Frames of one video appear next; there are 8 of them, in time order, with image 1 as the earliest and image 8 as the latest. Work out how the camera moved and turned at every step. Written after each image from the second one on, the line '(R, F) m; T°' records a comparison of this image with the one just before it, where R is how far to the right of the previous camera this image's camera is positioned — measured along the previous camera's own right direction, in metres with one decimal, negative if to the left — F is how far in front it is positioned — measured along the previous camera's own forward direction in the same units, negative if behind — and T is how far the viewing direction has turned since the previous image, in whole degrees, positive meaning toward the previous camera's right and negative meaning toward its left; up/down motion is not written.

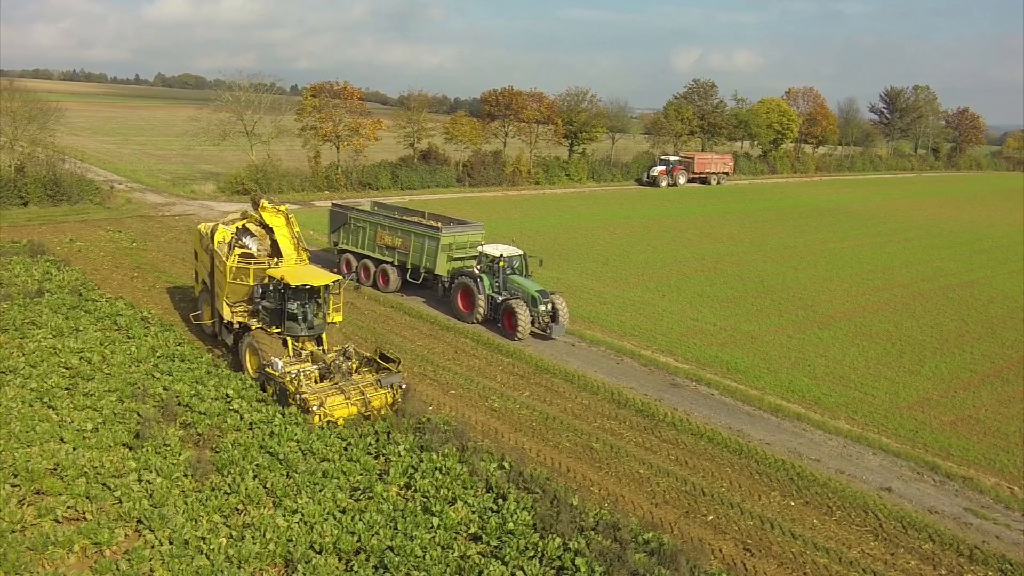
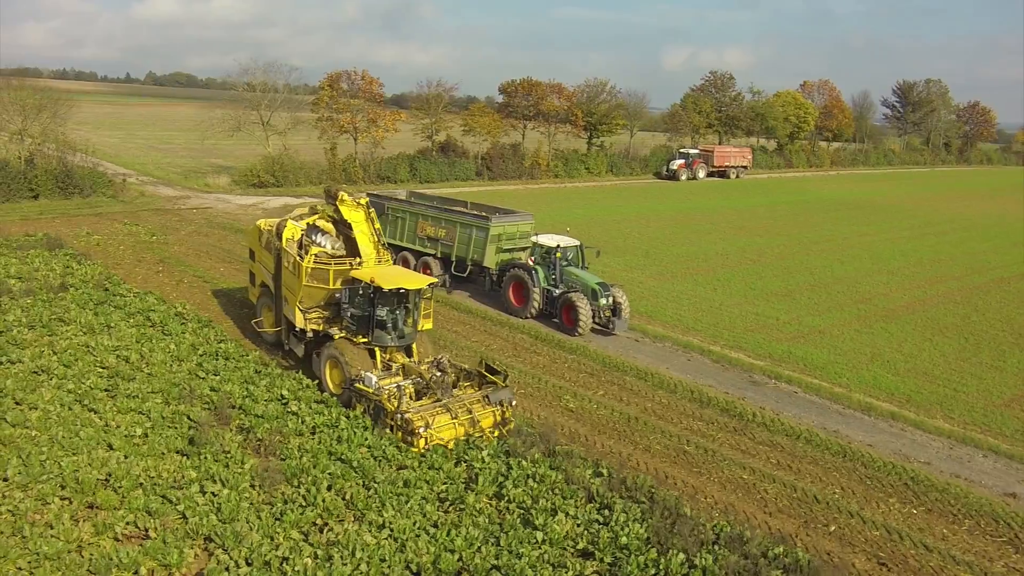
(-1.2, +1.1) m; +1°
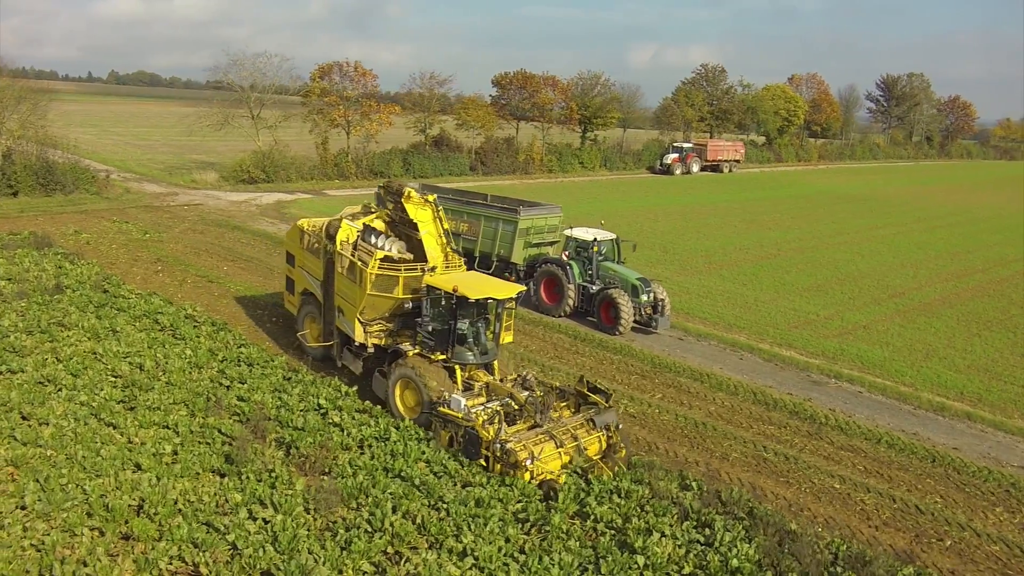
(-1.1, +1.1) m; +2°
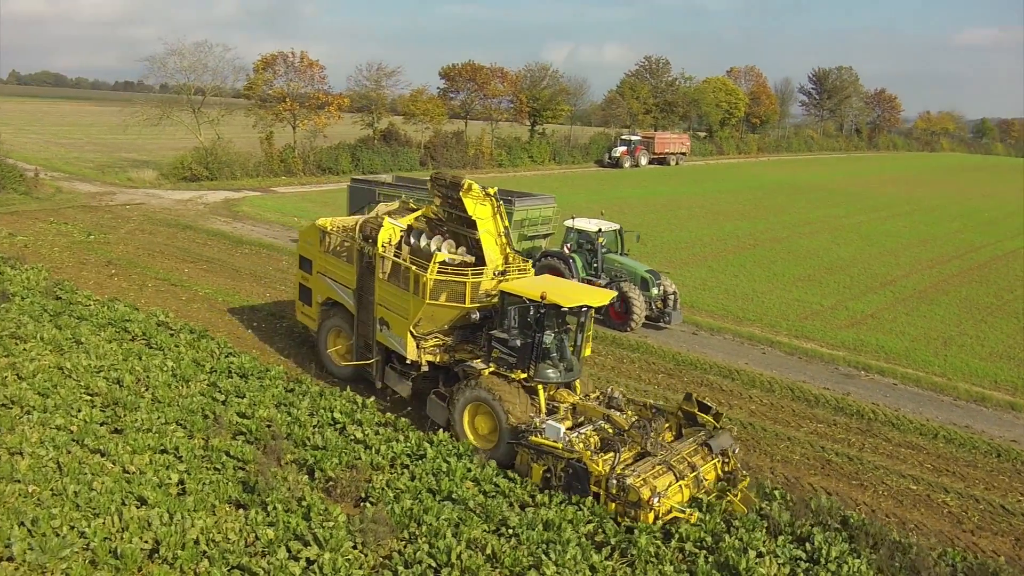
(-1.2, +1.2) m; +5°
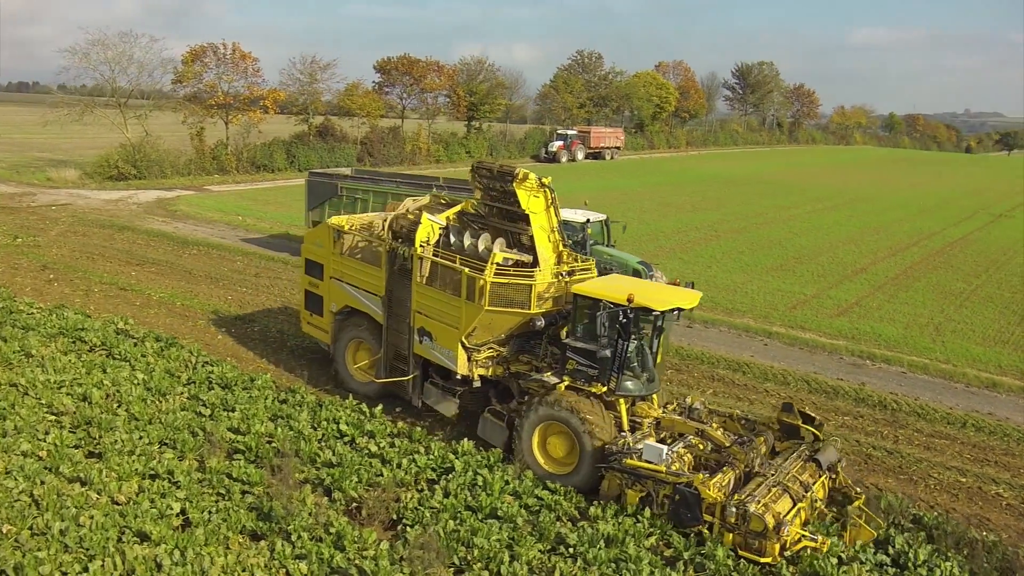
(-1.0, +0.9) m; +5°
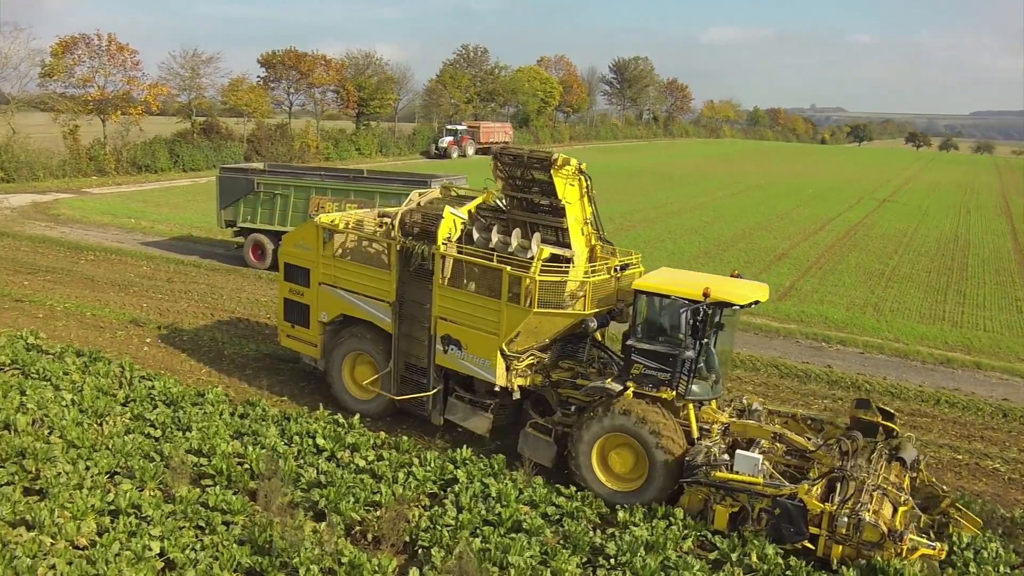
(-1.0, +0.8) m; +8°
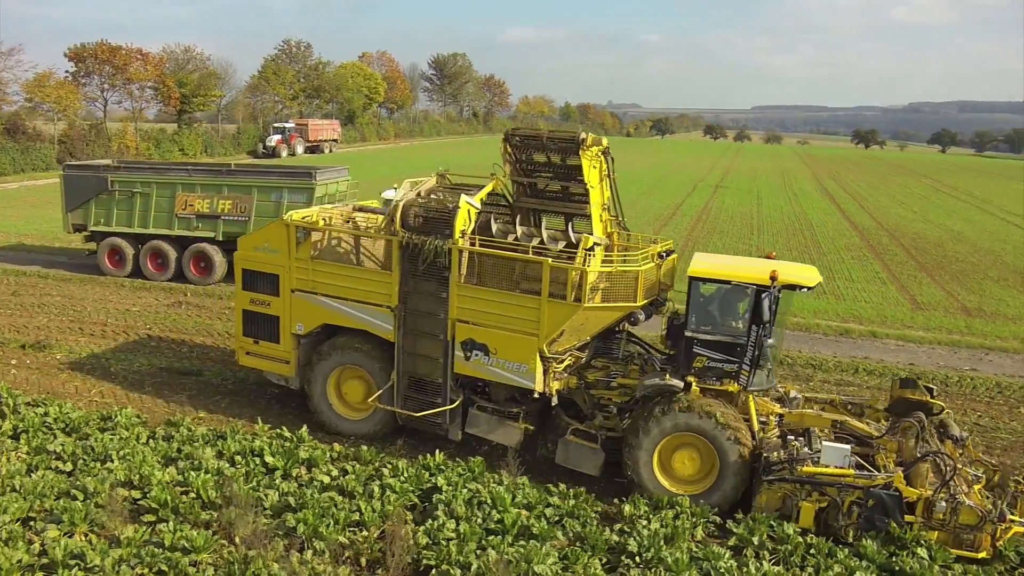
(-1.1, +0.7) m; +11°
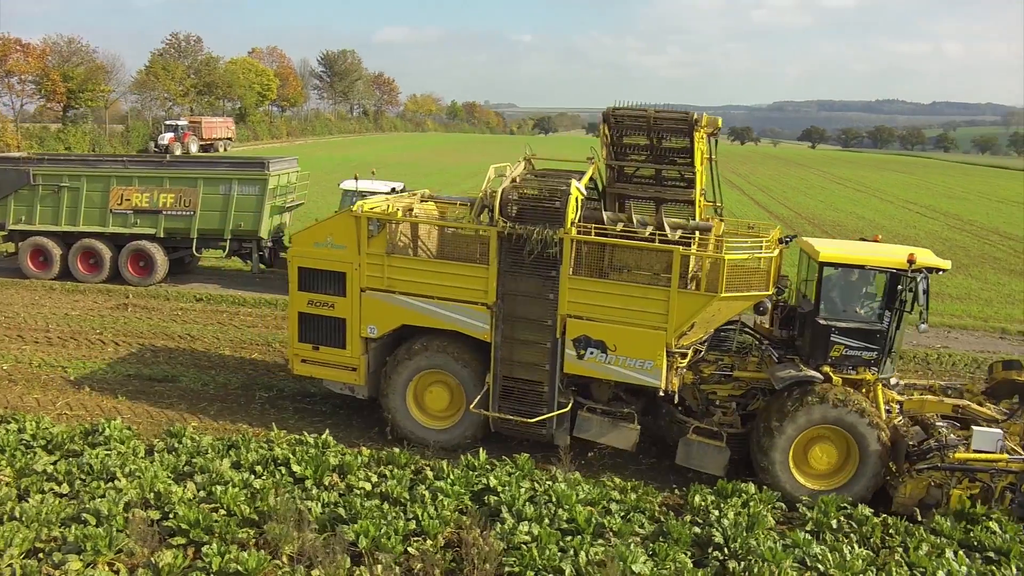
(-1.1, +0.5) m; +7°
